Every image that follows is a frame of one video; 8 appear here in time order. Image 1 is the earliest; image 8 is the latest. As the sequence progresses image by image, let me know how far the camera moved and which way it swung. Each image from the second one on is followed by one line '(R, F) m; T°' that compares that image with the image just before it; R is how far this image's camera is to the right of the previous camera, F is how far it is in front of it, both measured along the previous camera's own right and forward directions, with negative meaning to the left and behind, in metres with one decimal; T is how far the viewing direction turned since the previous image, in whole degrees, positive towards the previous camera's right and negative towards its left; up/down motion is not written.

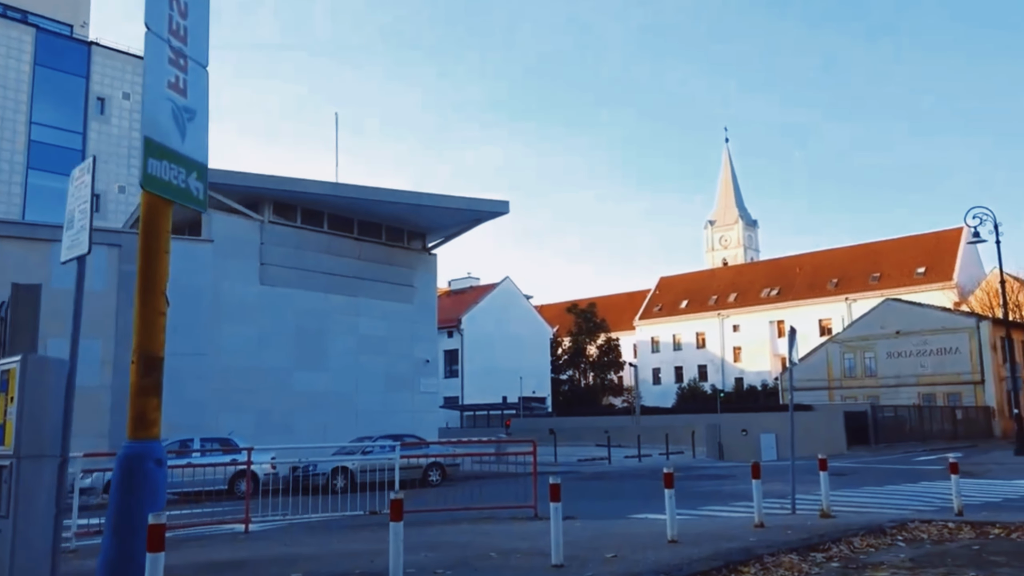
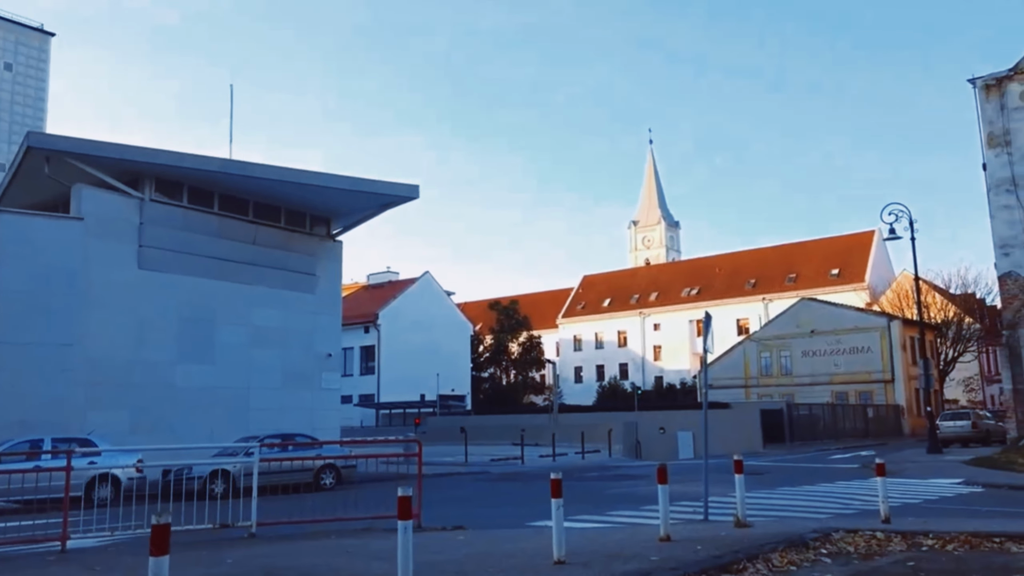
(+0.6, +1.6) m; +5°
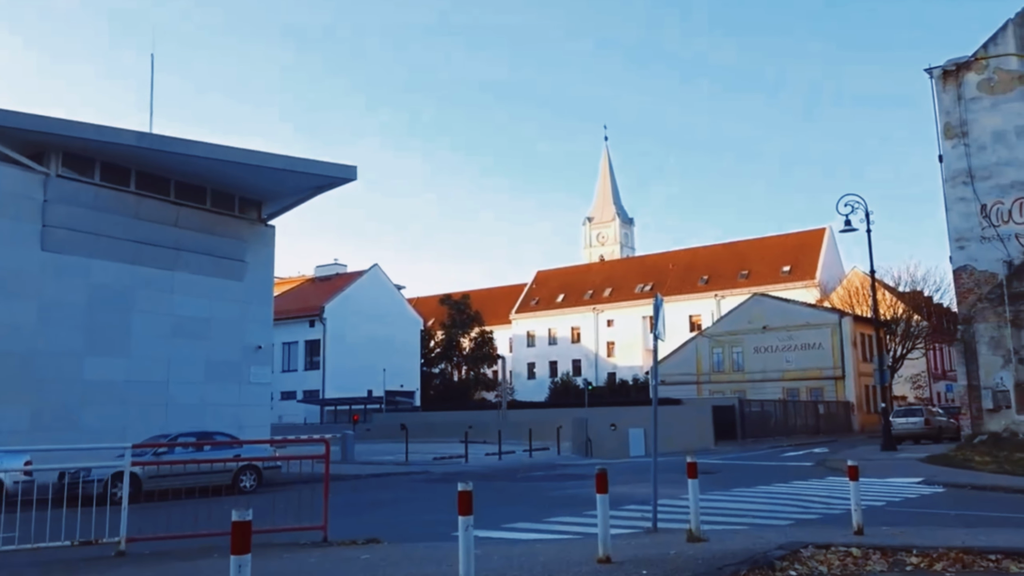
(+0.4, +1.6) m; +3°
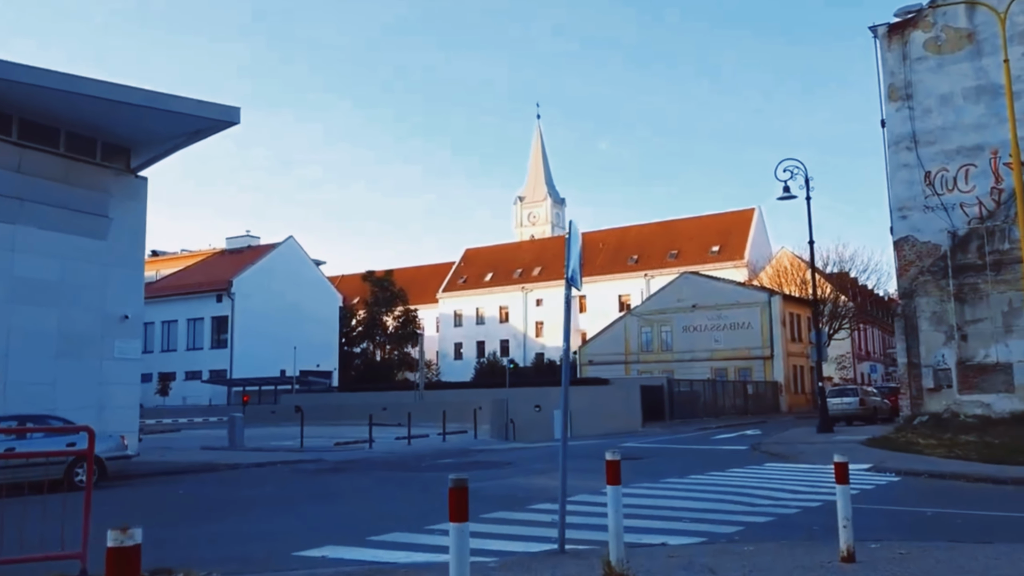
(+0.7, +3.0) m; +5°
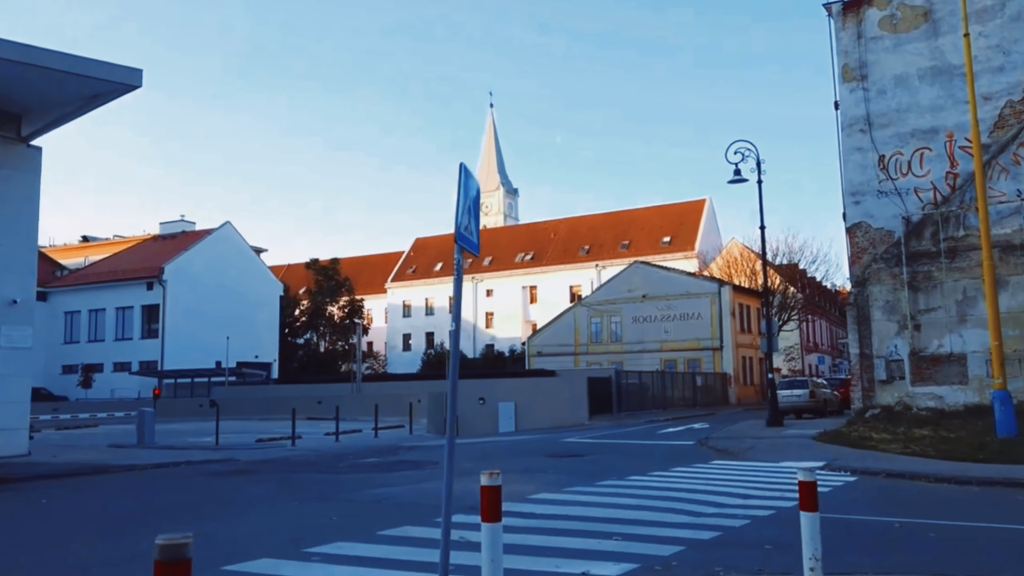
(+0.6, +1.8) m; +3°
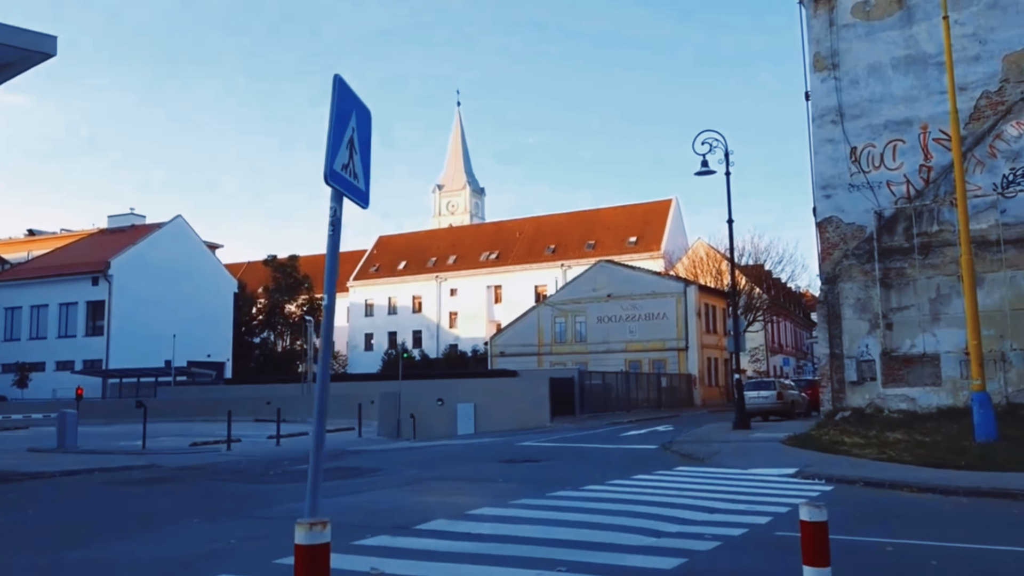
(+0.4, +1.6) m; +2°
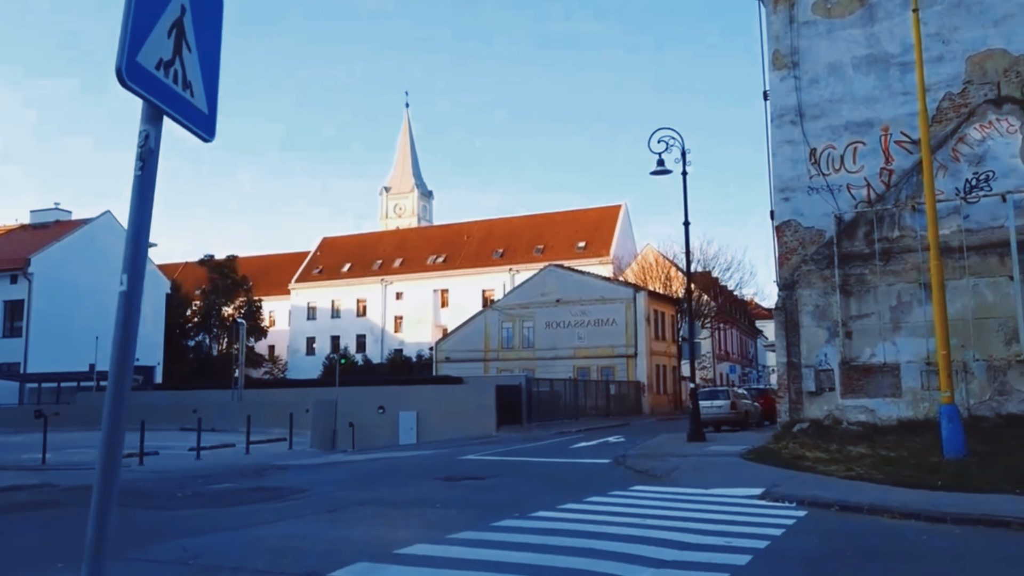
(+0.1, +1.6) m; +4°
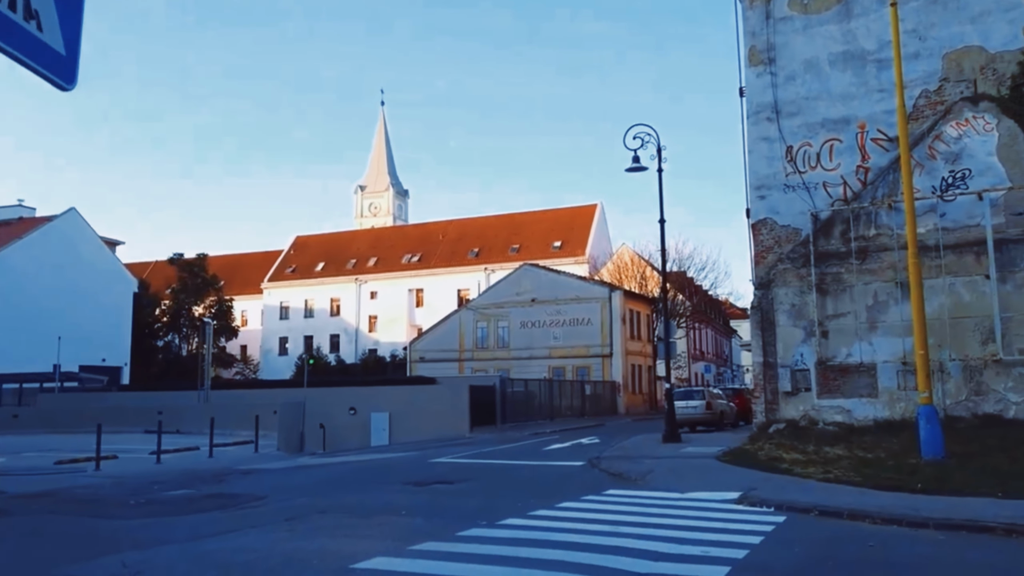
(+0.1, +0.6) m; +2°
